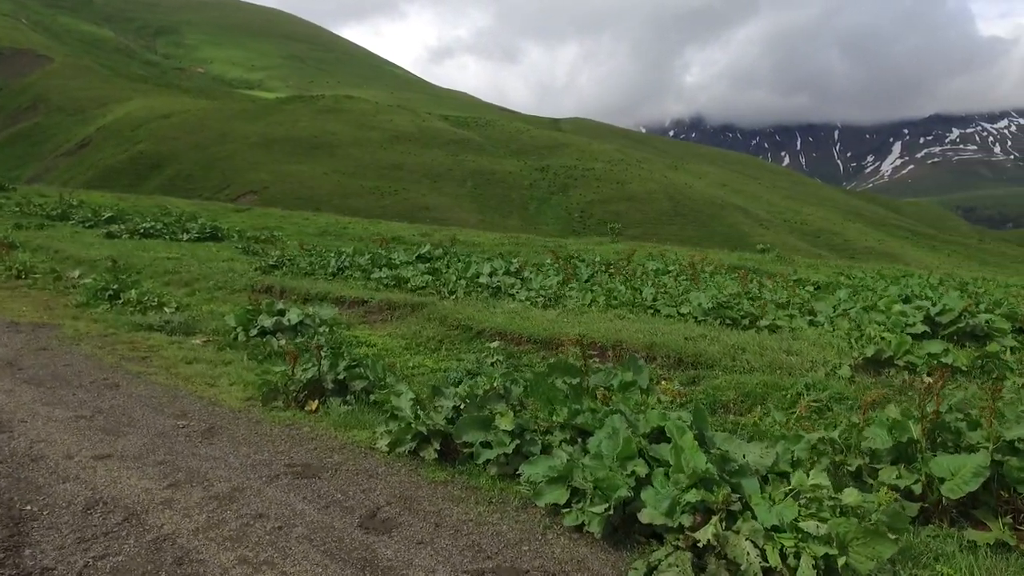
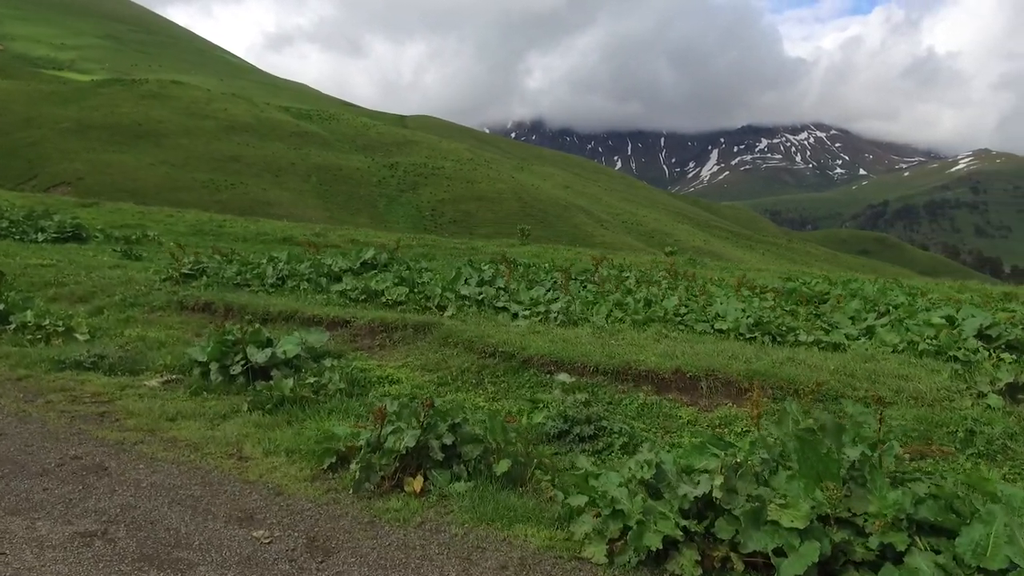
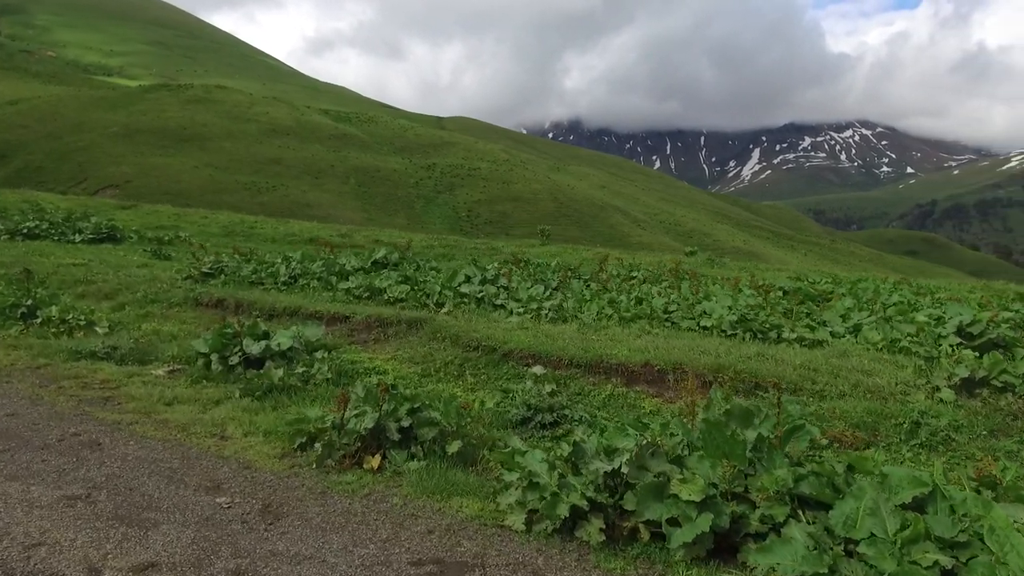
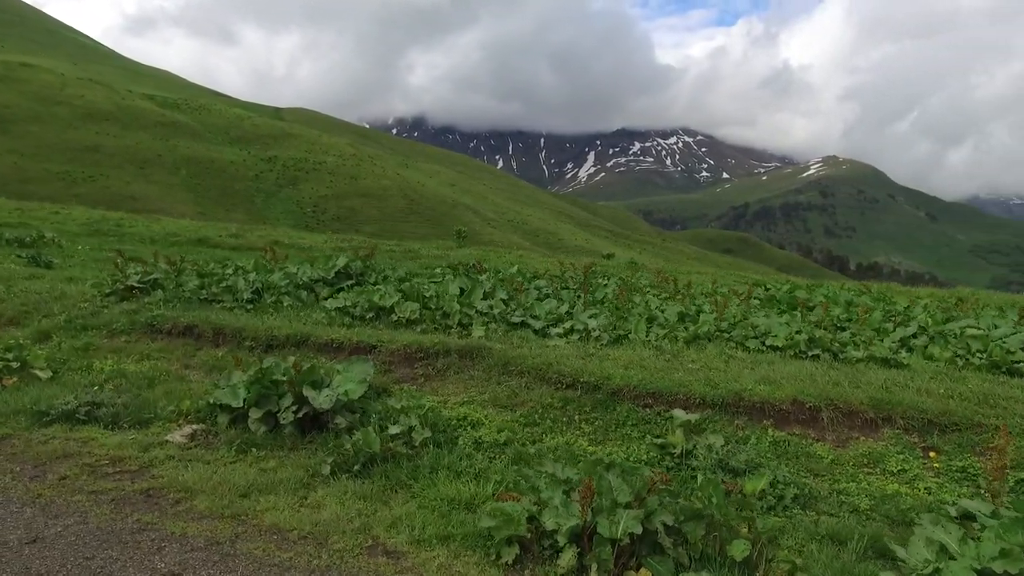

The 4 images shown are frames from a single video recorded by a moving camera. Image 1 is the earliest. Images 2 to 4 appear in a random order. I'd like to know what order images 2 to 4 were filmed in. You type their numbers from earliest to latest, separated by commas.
3, 2, 4
